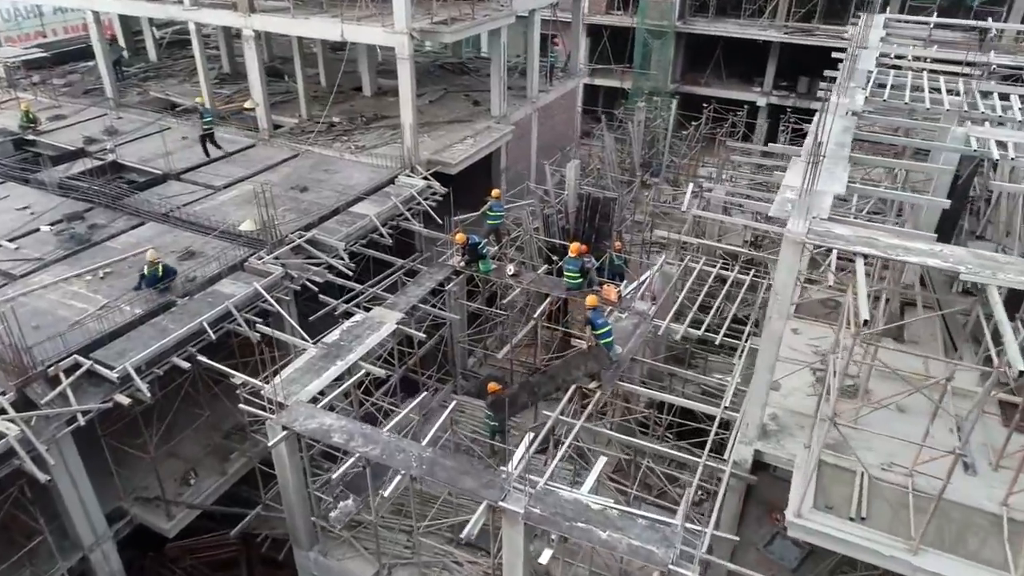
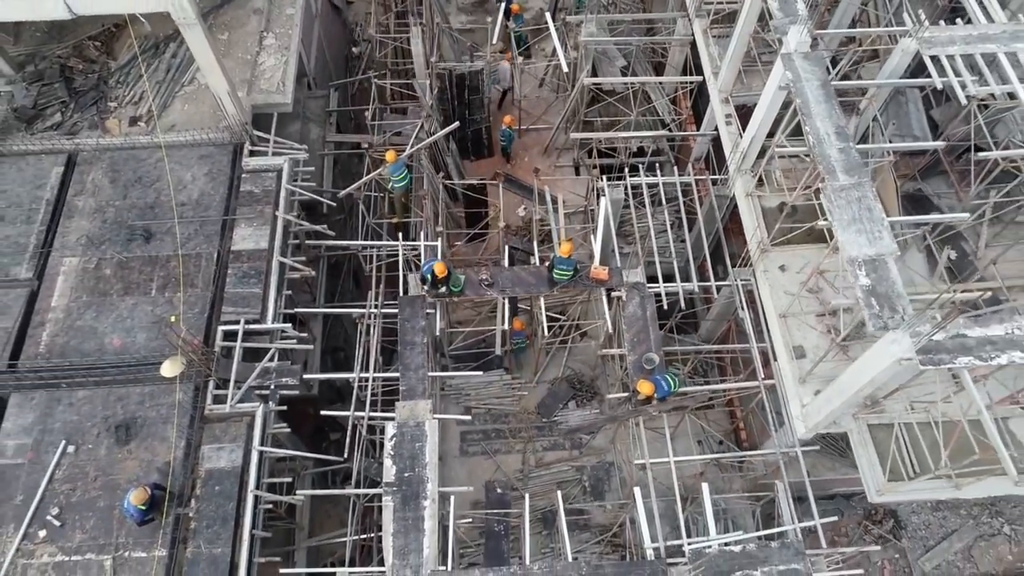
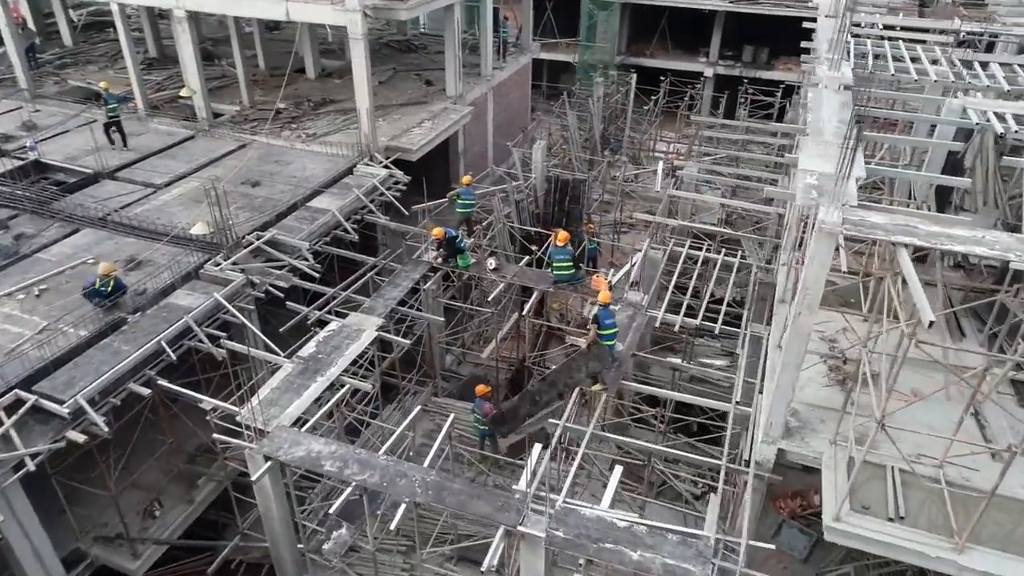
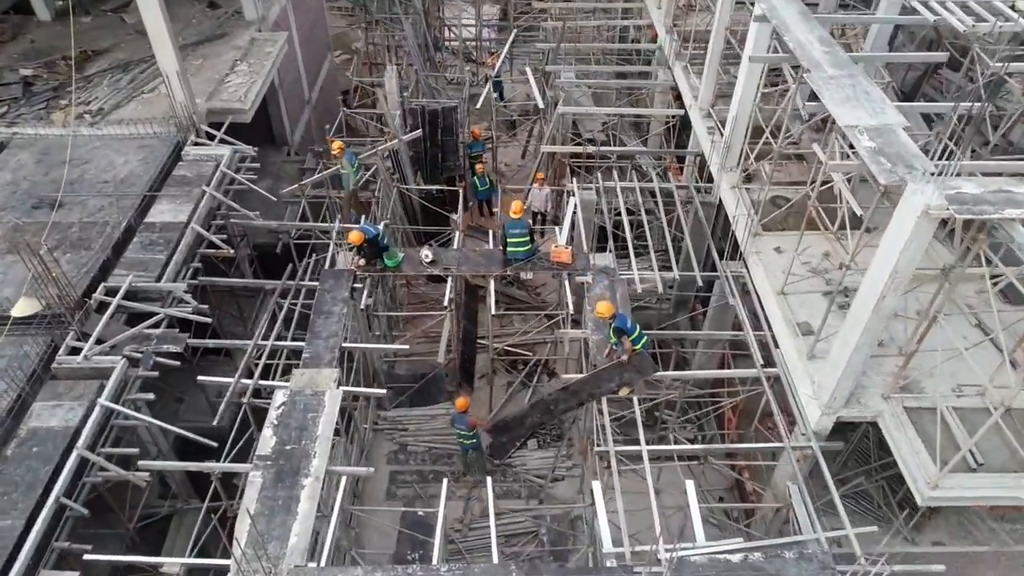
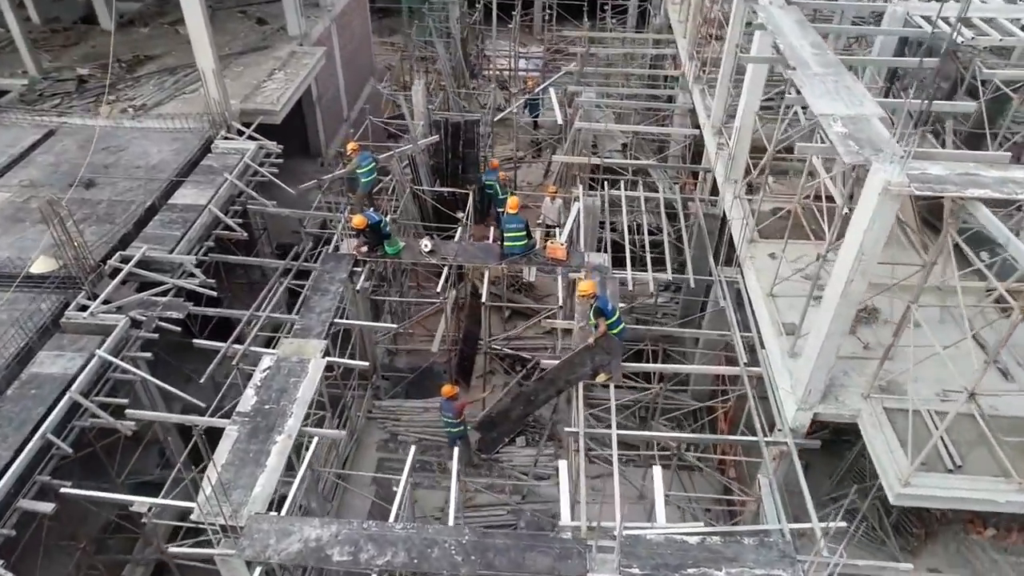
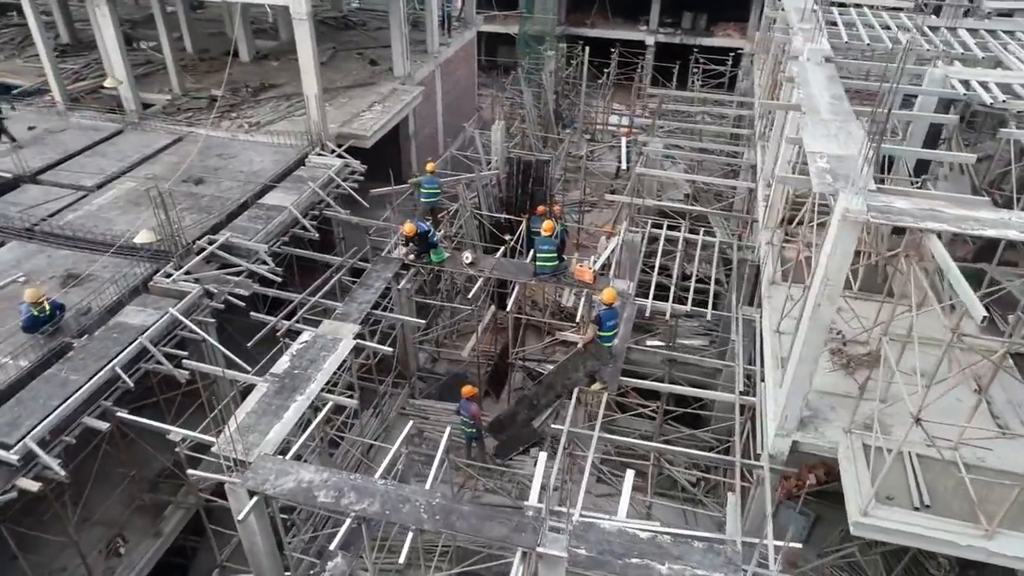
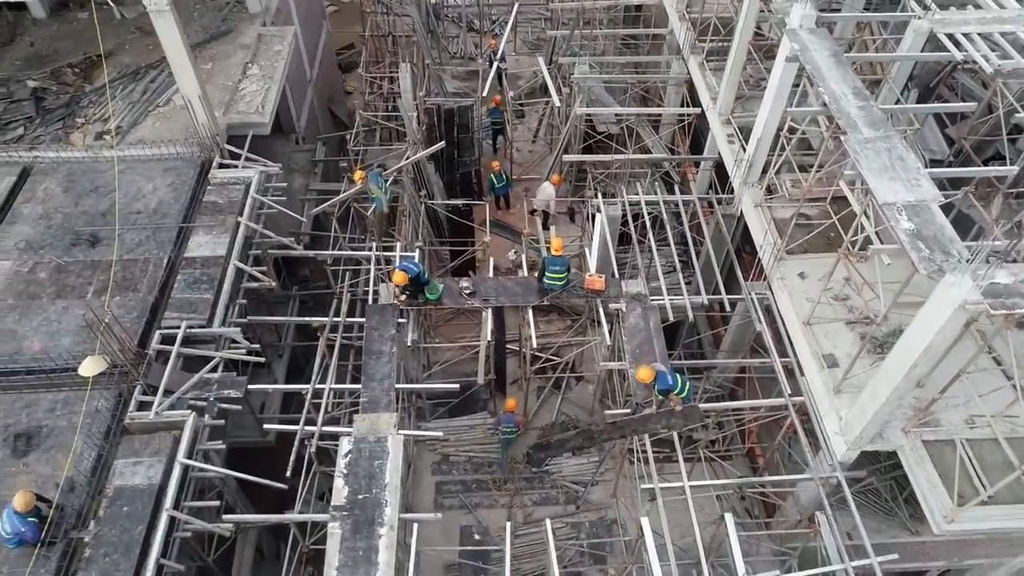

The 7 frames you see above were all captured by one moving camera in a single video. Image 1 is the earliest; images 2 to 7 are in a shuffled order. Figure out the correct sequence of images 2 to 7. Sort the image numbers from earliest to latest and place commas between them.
3, 6, 5, 4, 7, 2
